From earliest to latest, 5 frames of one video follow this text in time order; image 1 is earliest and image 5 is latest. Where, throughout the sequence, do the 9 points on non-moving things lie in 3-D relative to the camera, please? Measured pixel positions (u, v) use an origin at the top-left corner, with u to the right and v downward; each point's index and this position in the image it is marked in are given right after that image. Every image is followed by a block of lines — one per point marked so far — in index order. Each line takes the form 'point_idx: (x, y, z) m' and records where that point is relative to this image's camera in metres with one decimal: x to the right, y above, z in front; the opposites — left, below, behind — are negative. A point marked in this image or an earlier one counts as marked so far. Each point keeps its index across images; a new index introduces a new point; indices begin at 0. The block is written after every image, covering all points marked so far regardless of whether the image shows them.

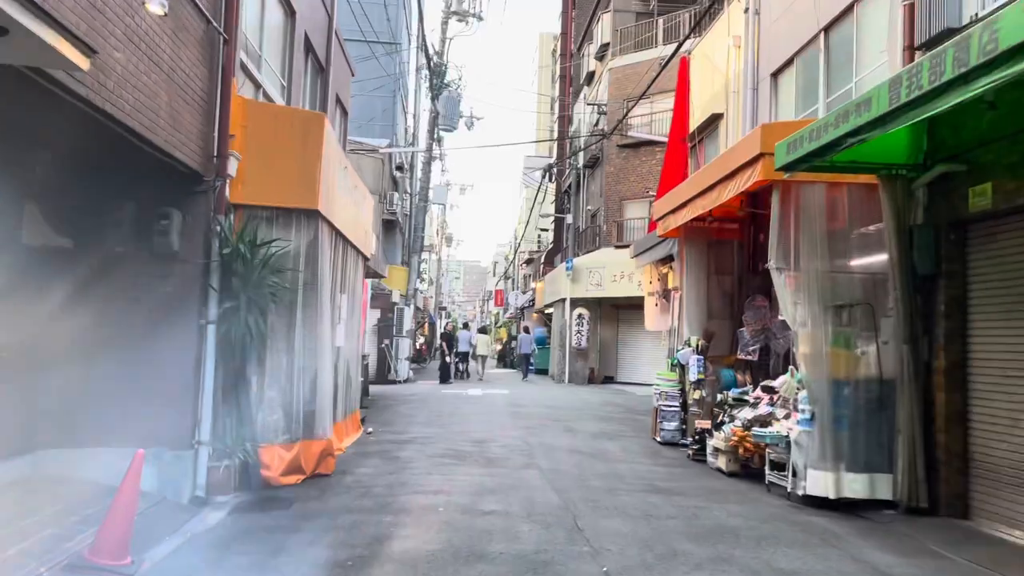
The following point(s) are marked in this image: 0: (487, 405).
0: (-0.4, -2.1, +14.2) m
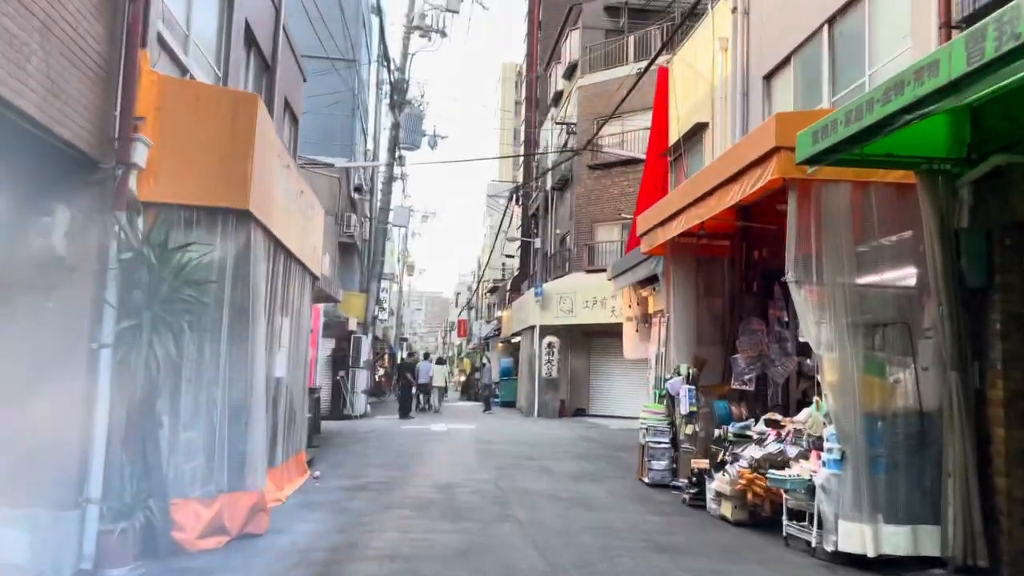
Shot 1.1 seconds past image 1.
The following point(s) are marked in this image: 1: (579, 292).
0: (-1.0, -2.5, +12.8) m
1: (+1.6, -0.1, +19.0) m
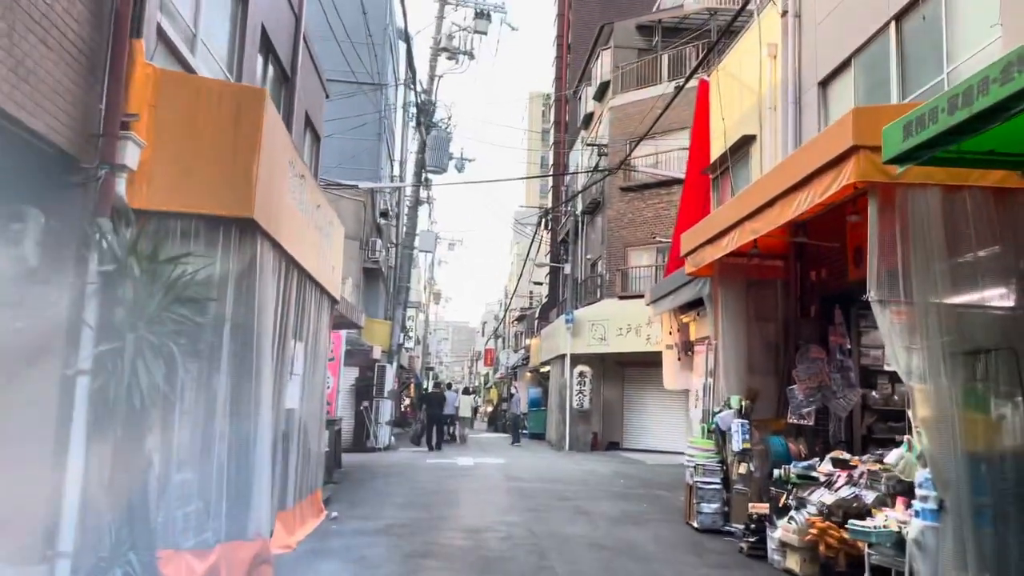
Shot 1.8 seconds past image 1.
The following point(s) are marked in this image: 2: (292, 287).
0: (-0.5, -2.9, +12.0) m
1: (+2.3, -0.7, +18.2) m
2: (-1.8, 0.0, +6.6) m
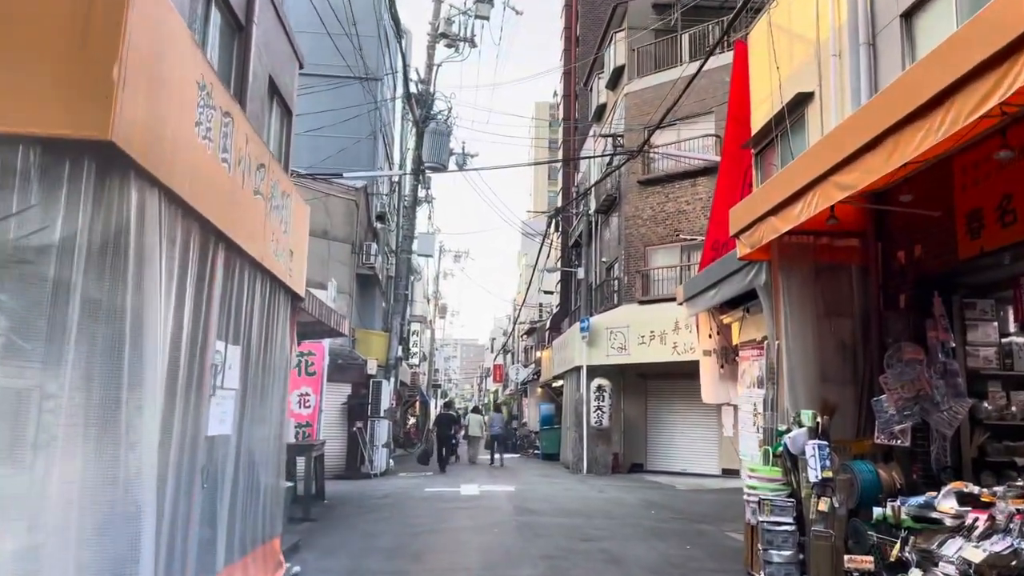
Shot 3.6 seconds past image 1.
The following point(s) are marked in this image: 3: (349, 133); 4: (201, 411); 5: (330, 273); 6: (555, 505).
0: (-0.3, -2.9, +10.1) m
1: (+2.5, -0.8, +16.3) m
2: (-1.8, +0.1, +4.8) m
3: (-4.1, +3.9, +19.8) m
4: (-1.8, -0.7, +4.6) m
5: (-4.0, +0.3, +17.1) m
6: (+0.6, -3.0, +10.9) m
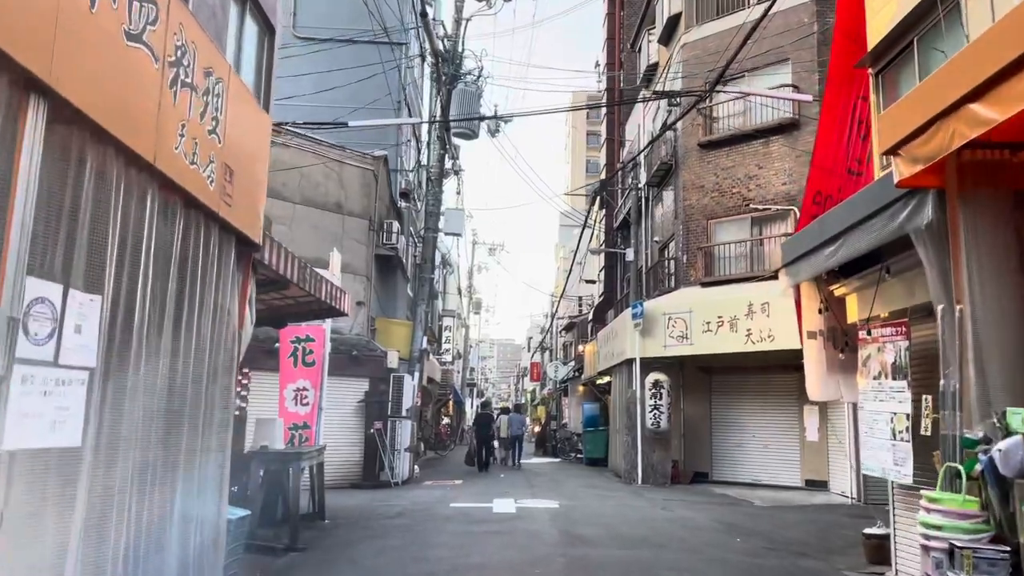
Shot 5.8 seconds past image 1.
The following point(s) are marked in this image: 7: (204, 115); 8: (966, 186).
0: (+0.1, -2.5, +7.8) m
1: (+3.2, -0.4, +13.8) m
2: (-1.6, +0.5, +2.6) m
3: (-3.2, +4.2, +17.7) m
4: (-1.6, -0.3, +2.3) m
5: (-3.2, +0.7, +14.9) m
6: (+1.1, -2.6, +8.6) m
7: (-1.6, +0.9, +4.1) m
8: (+2.8, +0.7, +5.0) m
